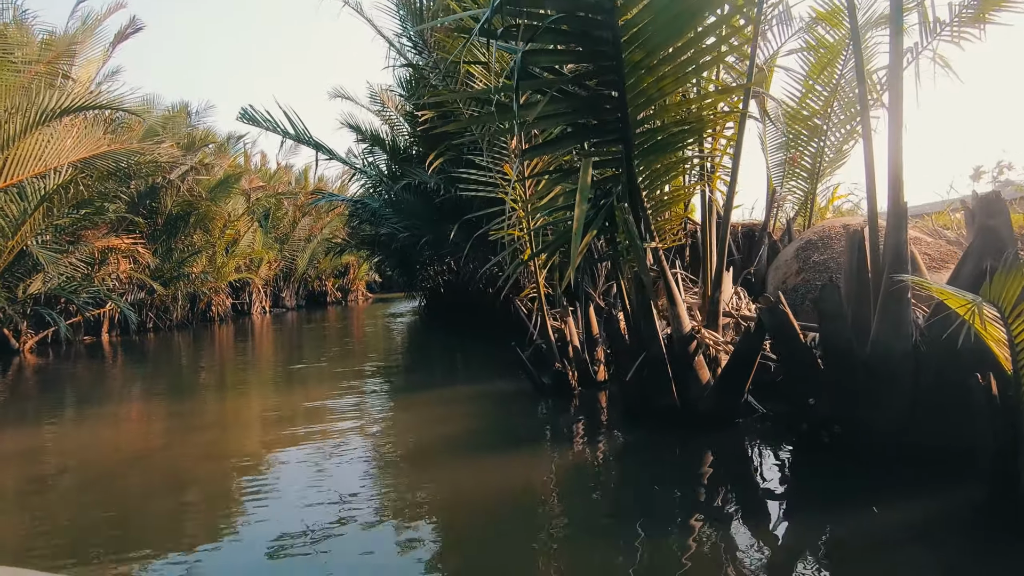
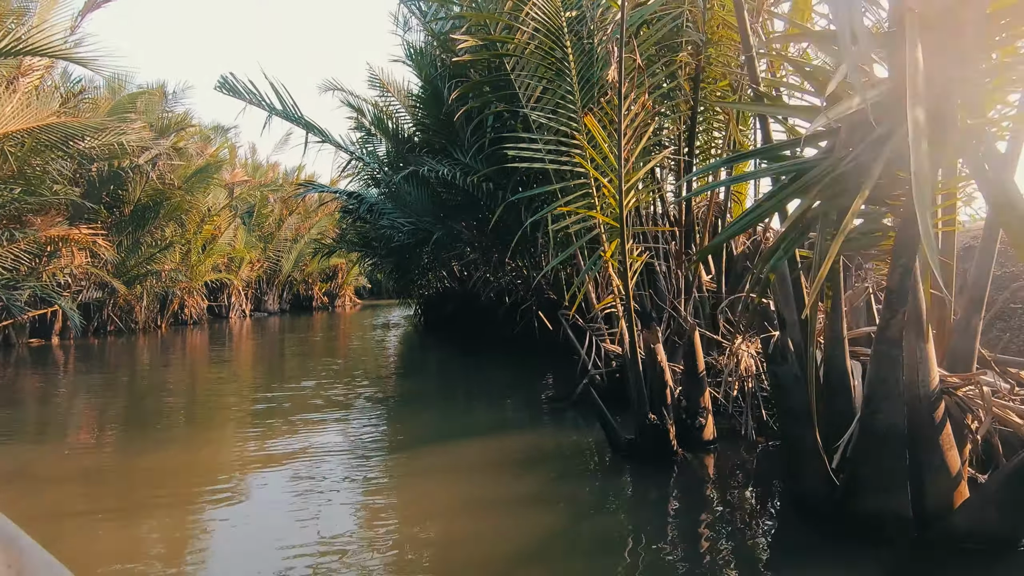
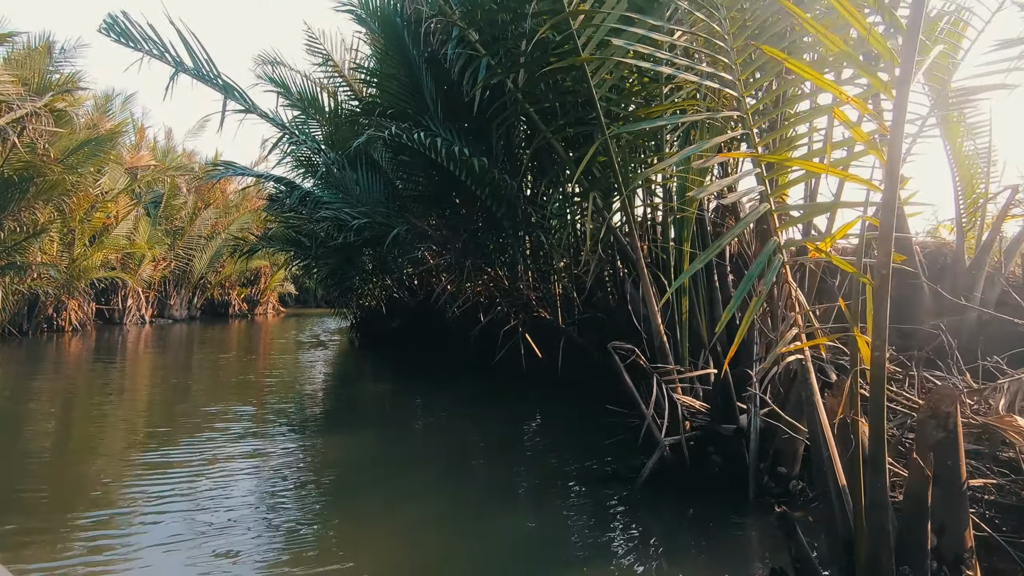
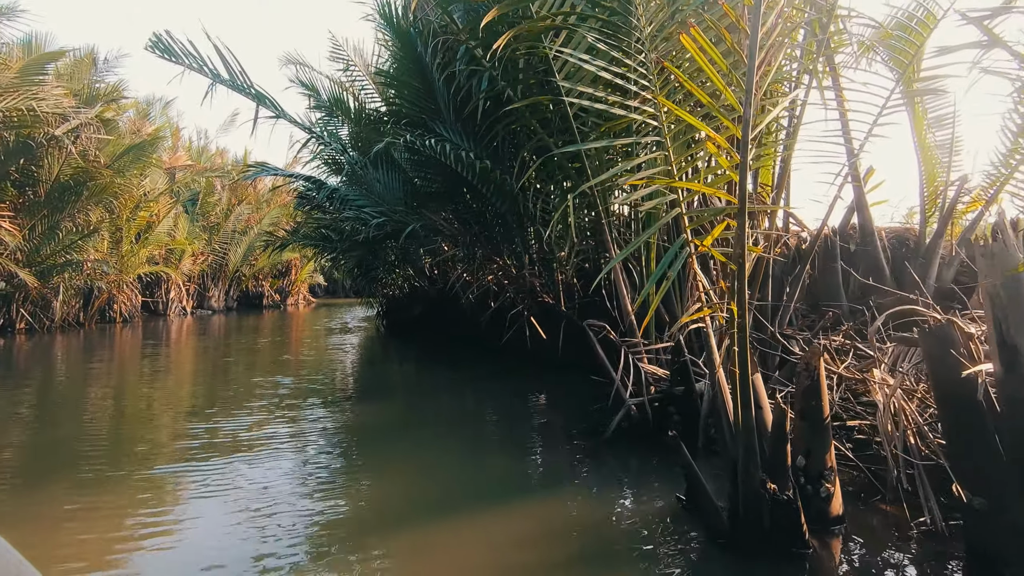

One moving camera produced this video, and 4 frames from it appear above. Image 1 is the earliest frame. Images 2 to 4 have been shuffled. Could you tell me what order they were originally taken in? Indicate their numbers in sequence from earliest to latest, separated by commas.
2, 4, 3
